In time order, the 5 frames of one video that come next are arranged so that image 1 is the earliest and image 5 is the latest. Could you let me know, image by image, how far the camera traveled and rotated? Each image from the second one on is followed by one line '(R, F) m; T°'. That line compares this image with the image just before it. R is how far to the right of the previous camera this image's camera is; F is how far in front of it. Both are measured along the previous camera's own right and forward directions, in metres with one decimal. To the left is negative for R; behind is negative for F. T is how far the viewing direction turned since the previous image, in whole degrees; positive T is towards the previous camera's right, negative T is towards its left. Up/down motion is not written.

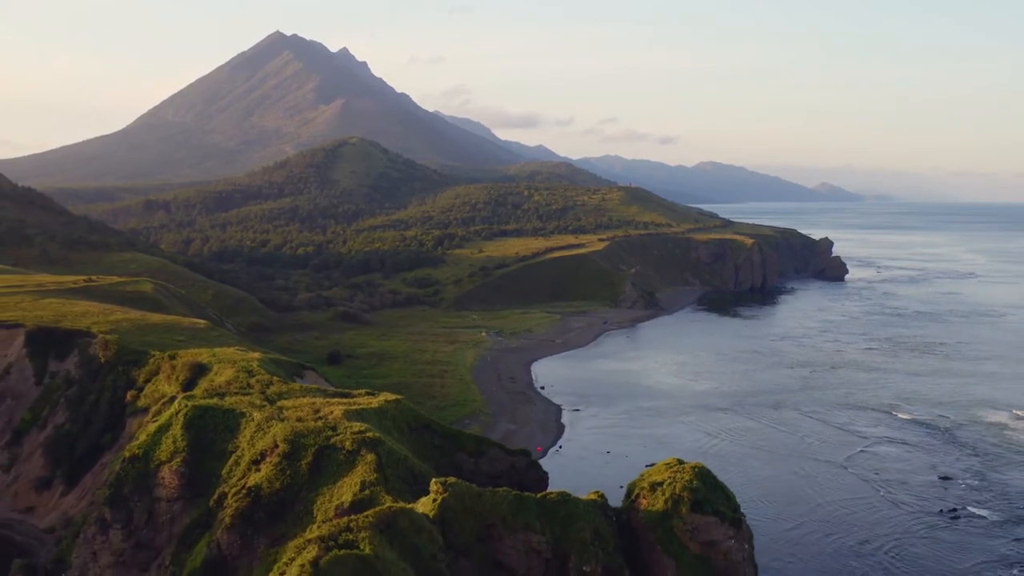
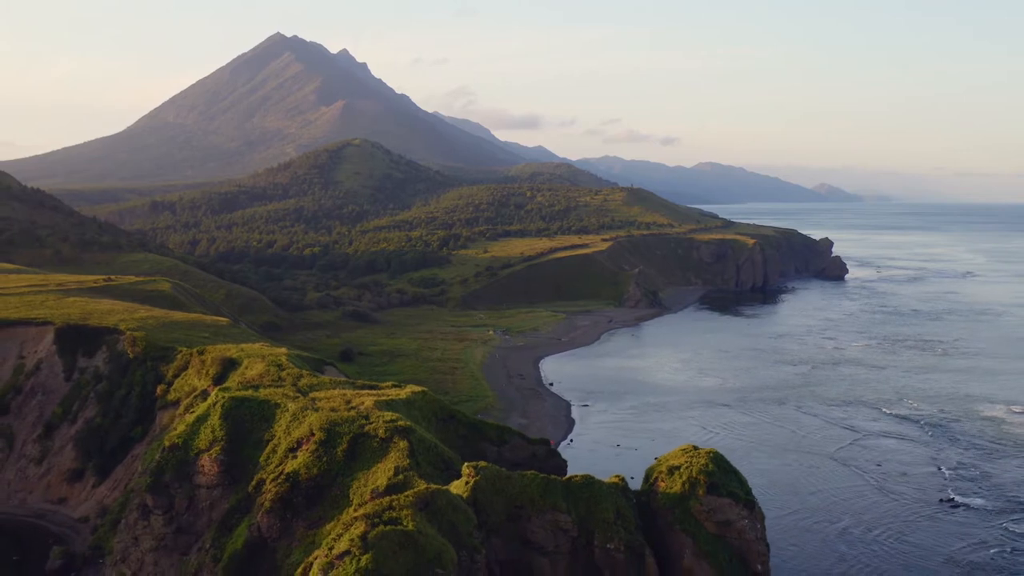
(-0.8, -1.3) m; 0°
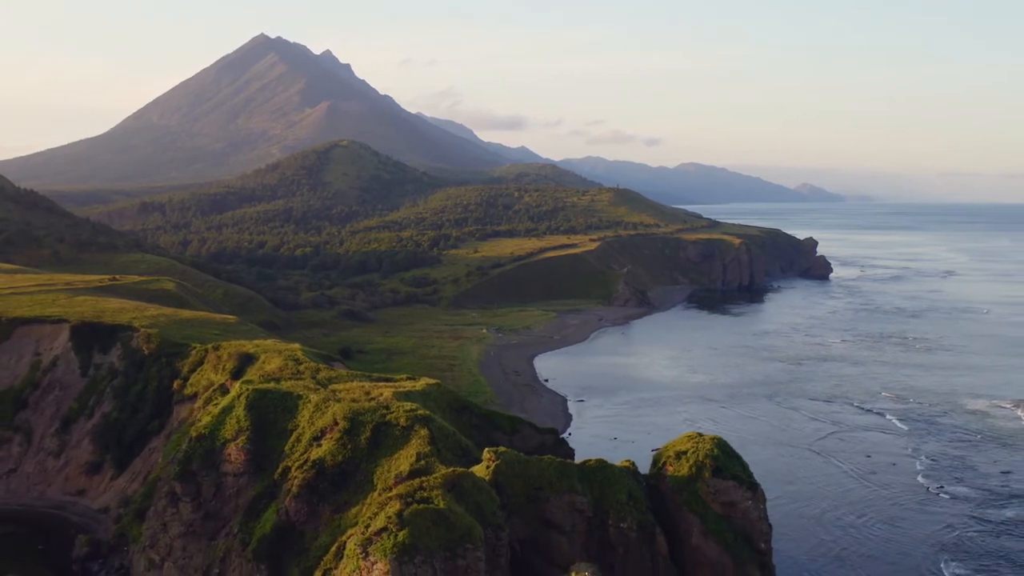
(-1.0, -1.4) m; +1°
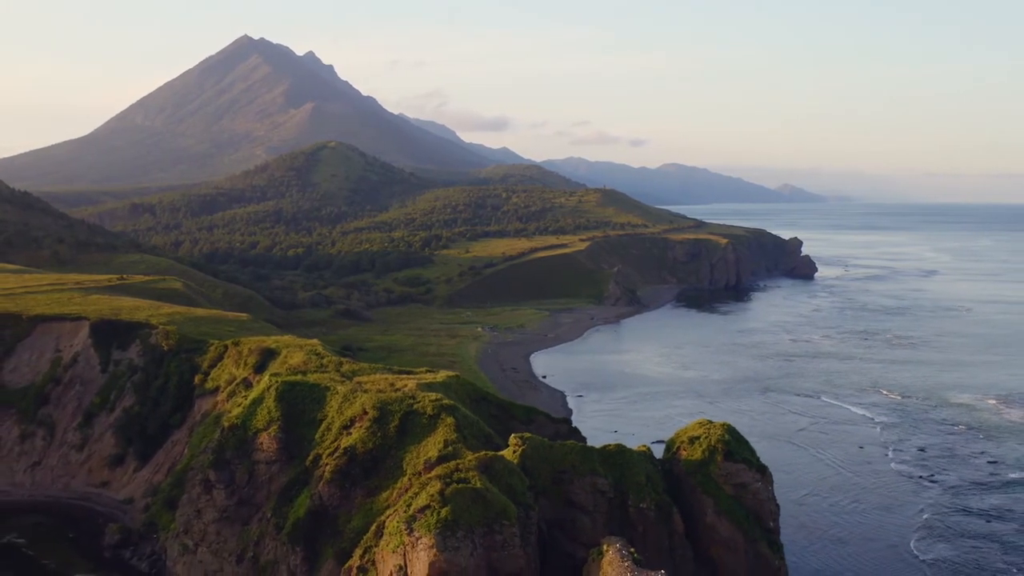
(-1.3, -1.5) m; +1°
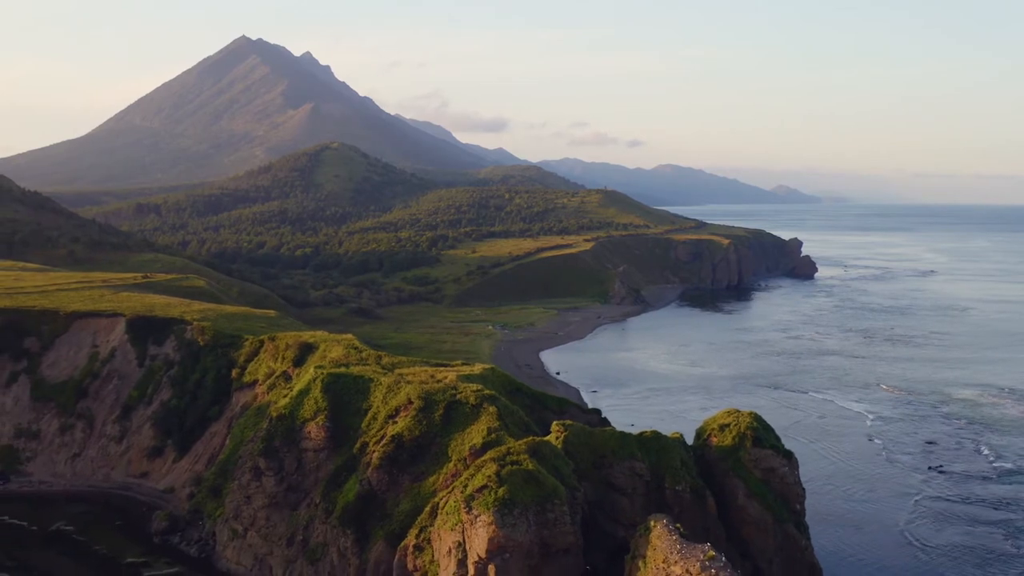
(-1.6, -1.4) m; 0°
